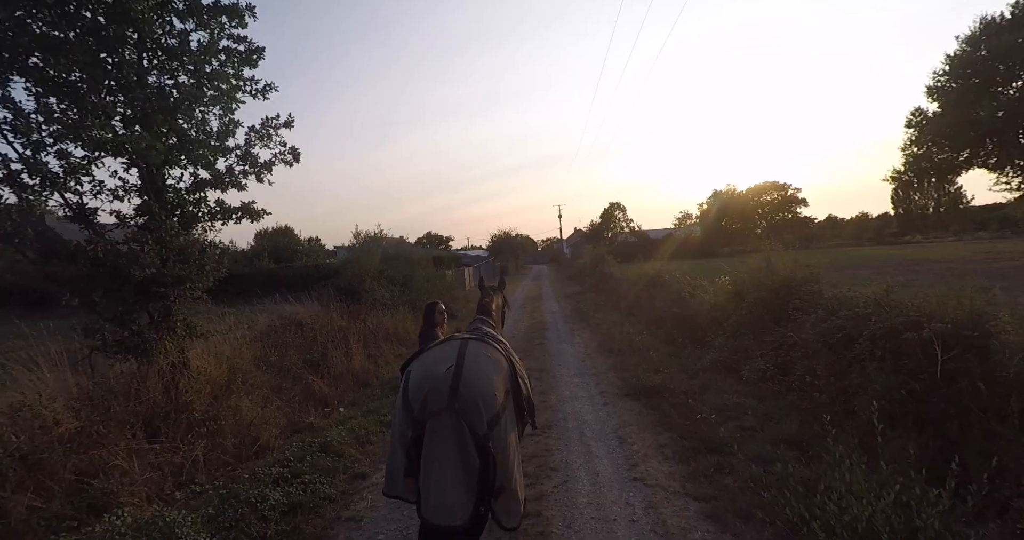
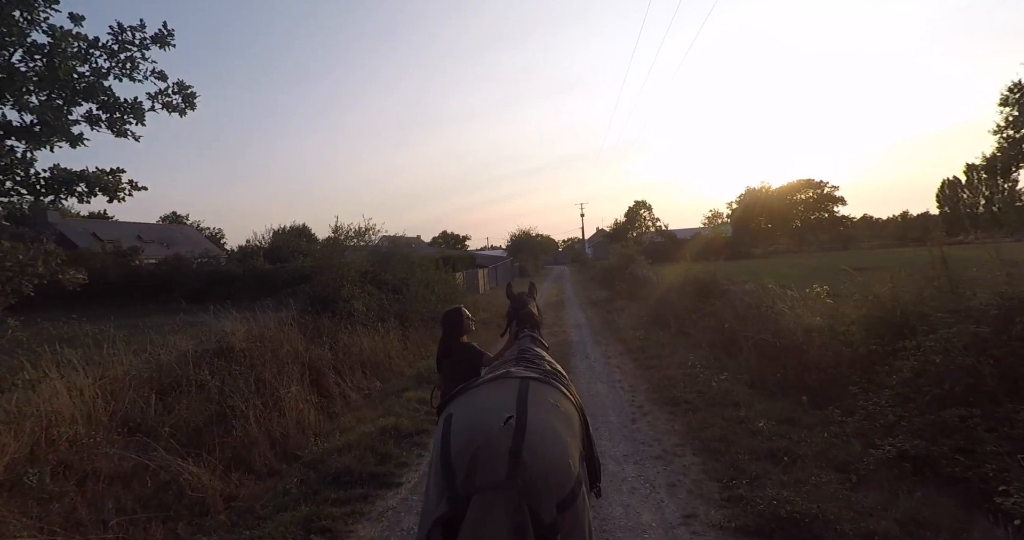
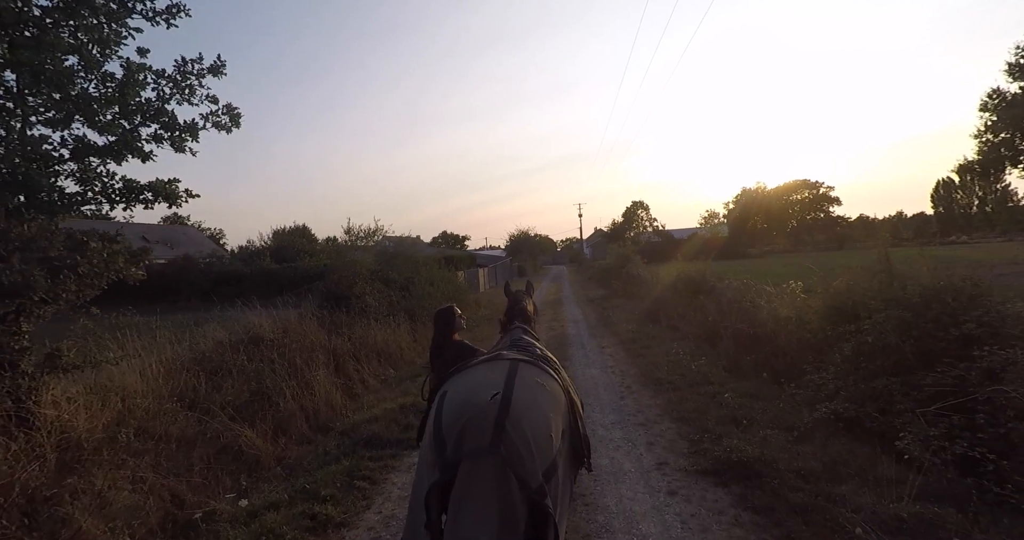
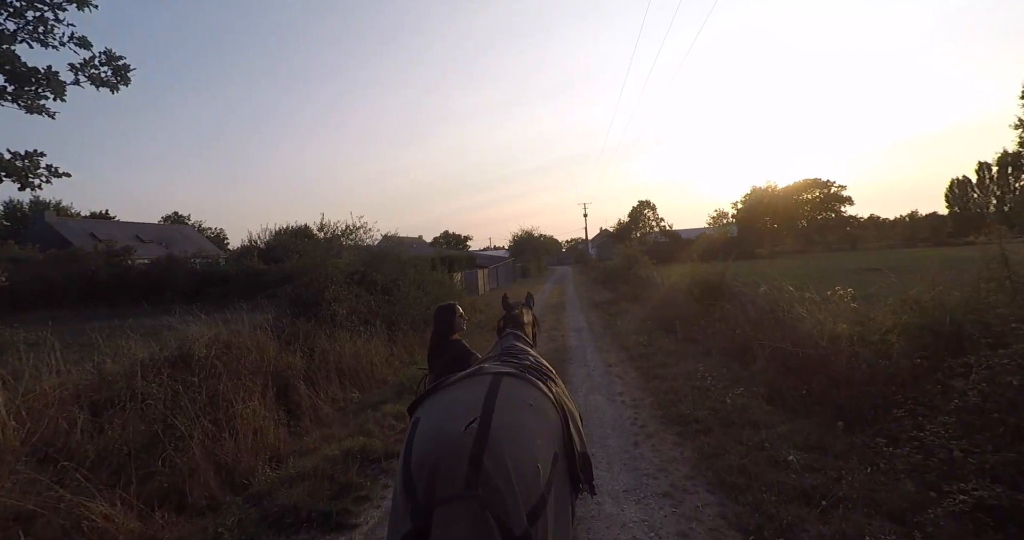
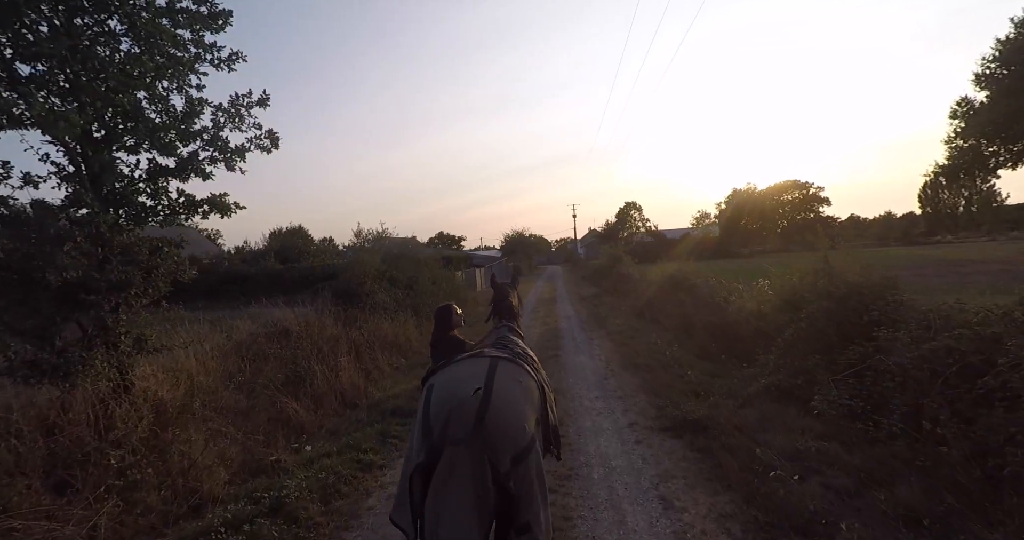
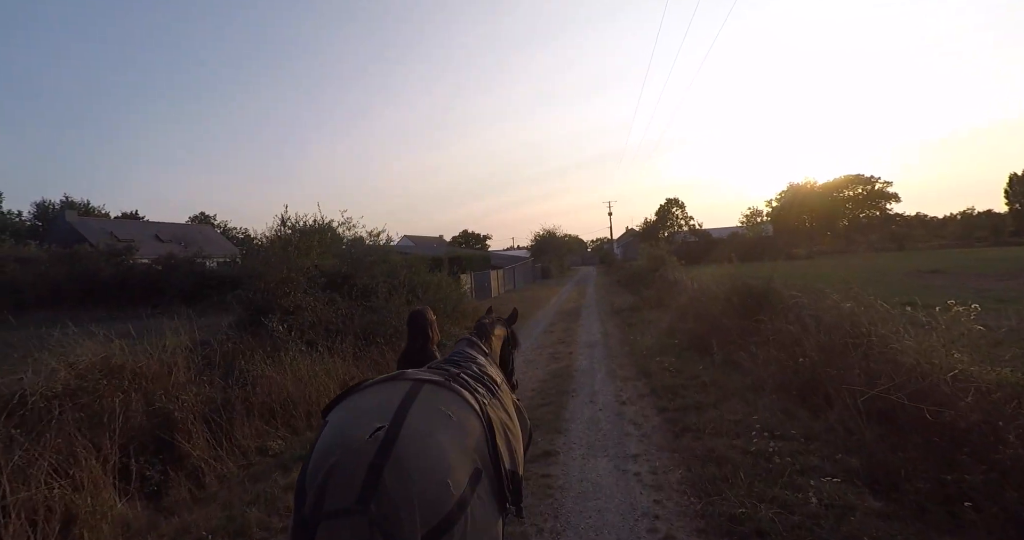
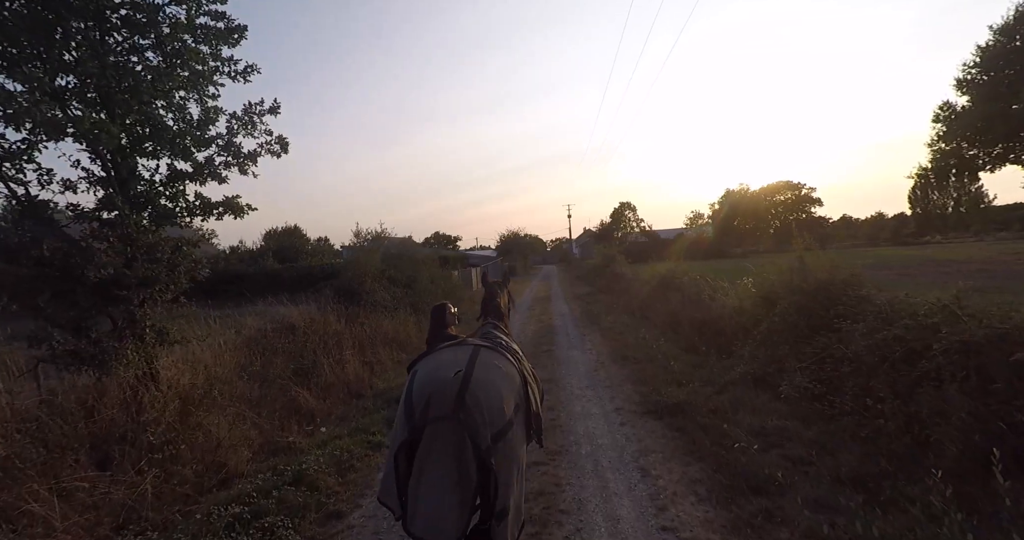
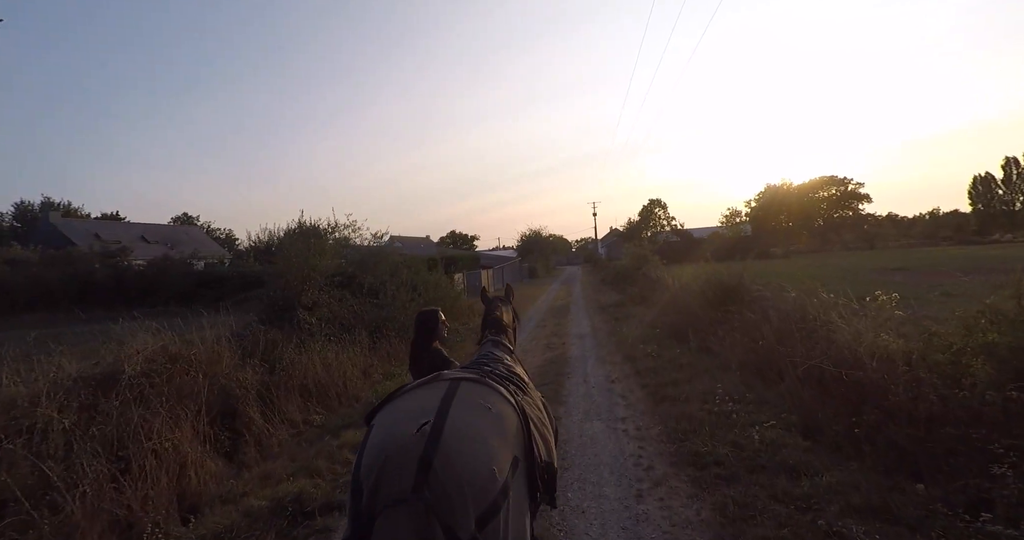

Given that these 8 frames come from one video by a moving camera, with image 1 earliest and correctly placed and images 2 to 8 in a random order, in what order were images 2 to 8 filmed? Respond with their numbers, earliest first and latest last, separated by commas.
7, 5, 3, 2, 4, 8, 6
